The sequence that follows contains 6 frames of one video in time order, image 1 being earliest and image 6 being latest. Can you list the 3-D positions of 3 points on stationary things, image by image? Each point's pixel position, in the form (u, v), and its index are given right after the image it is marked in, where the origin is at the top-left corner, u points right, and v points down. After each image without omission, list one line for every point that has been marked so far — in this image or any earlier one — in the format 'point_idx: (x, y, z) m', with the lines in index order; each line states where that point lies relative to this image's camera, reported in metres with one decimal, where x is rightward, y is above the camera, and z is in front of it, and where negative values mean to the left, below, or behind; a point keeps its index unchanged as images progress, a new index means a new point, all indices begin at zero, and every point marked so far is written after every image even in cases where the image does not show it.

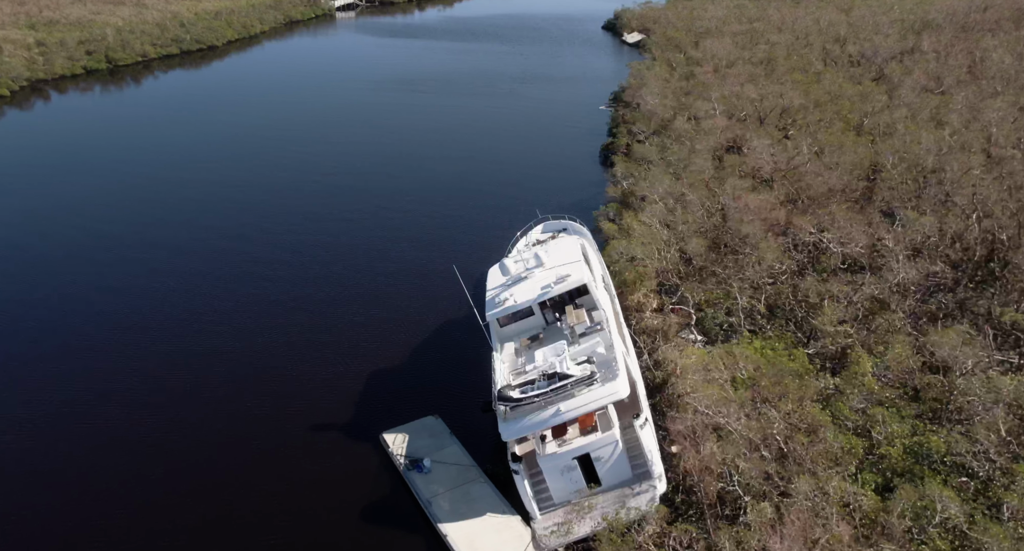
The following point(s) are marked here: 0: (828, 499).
0: (+7.5, -5.0, +18.4) m
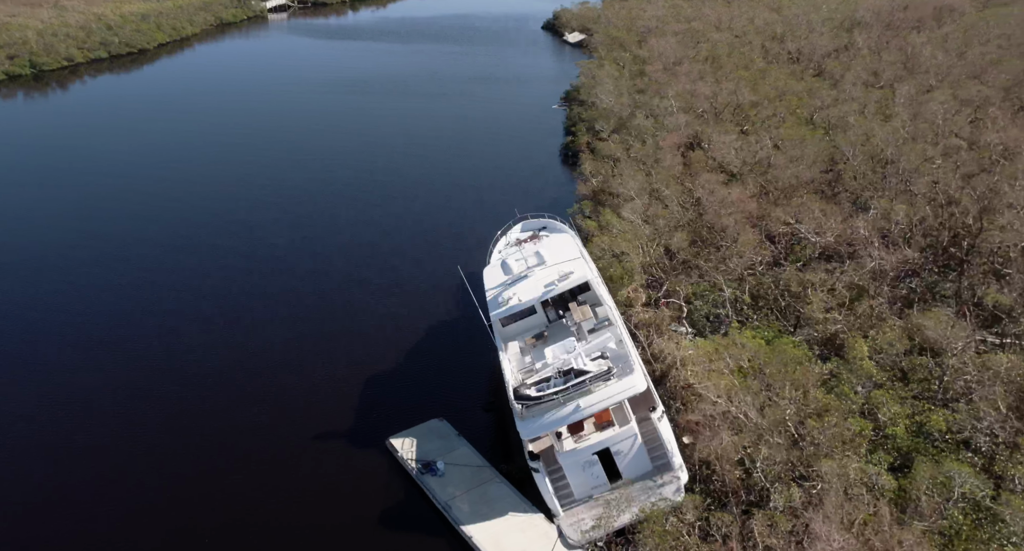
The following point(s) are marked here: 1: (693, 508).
0: (+8.3, -4.7, +19.1) m
1: (+4.7, -5.6, +20.0) m
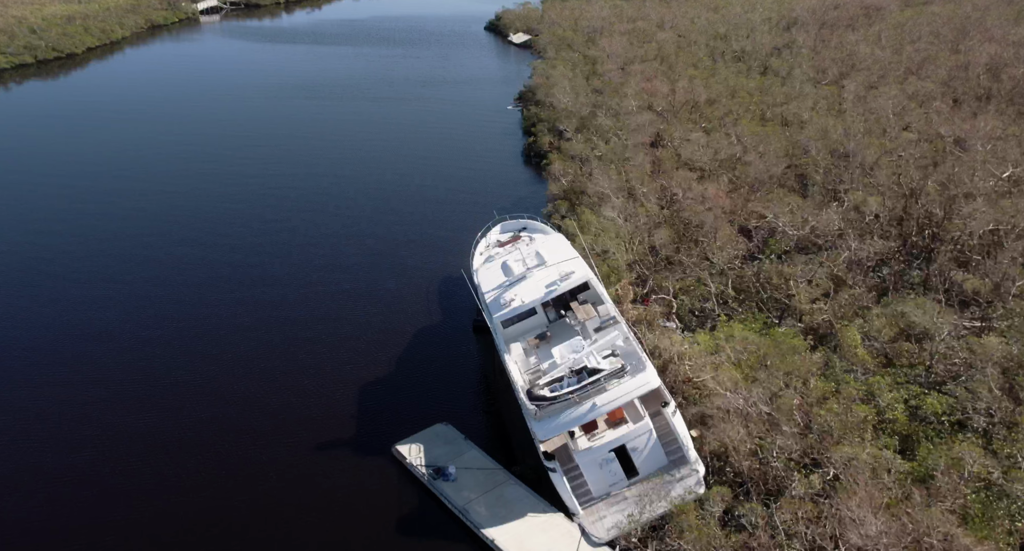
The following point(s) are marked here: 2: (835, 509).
0: (+8.8, -4.5, +19.9) m
1: (+5.3, -5.4, +20.5) m
2: (+7.6, -5.3, +19.4) m
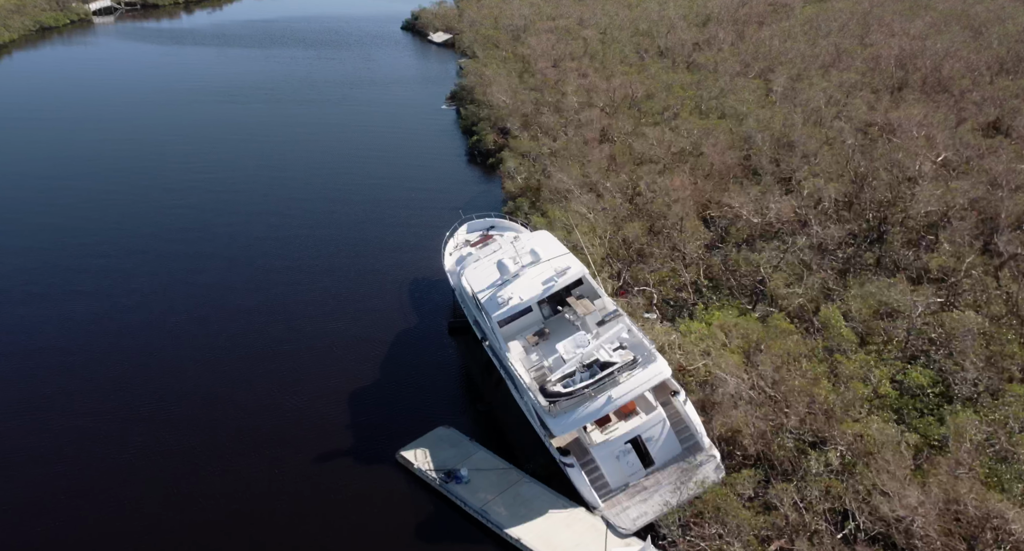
0: (+9.4, -4.0, +20.8) m
1: (+5.9, -5.1, +21.0) m
2: (+8.2, -4.9, +20.2) m
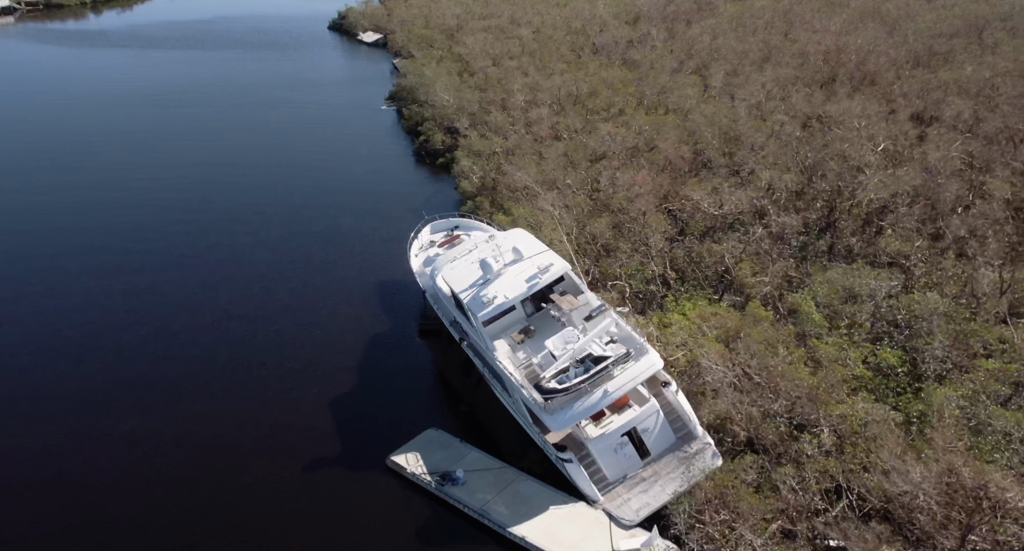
0: (+9.4, -3.6, +21.6) m
1: (+5.9, -4.9, +21.5) m
2: (+8.3, -4.6, +21.0) m
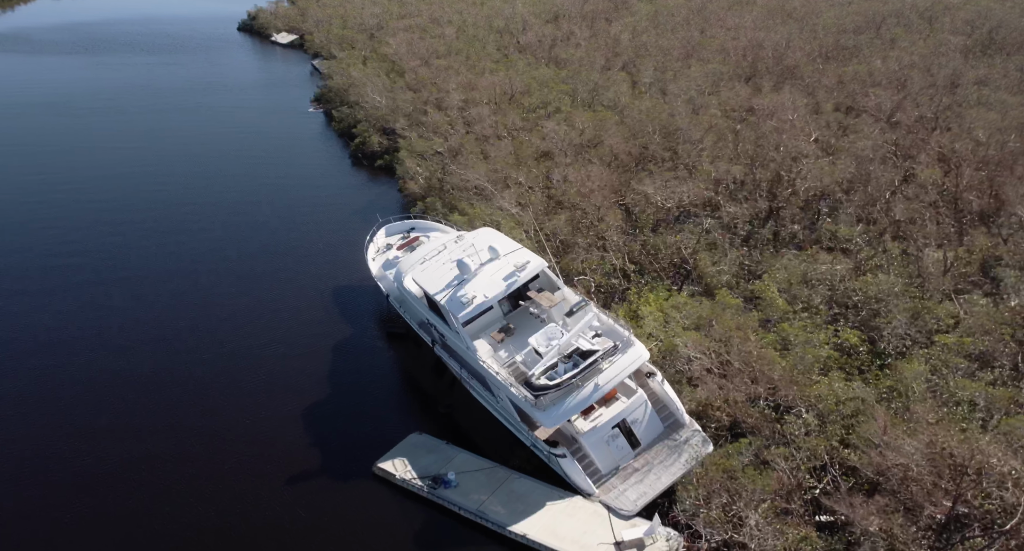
0: (+9.1, -3.2, +22.6) m
1: (+5.7, -4.6, +22.1) m
2: (+8.2, -4.2, +21.8) m
